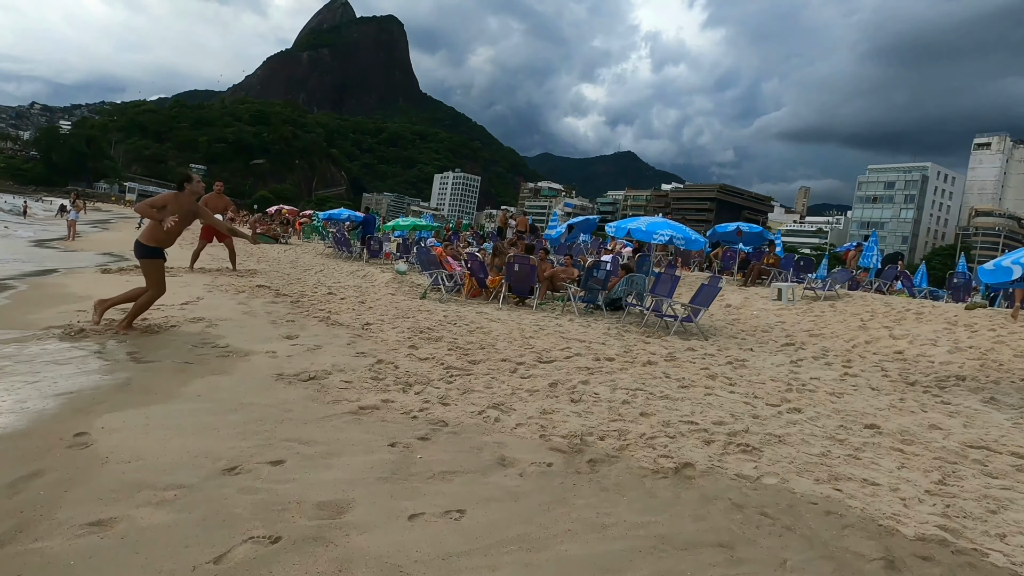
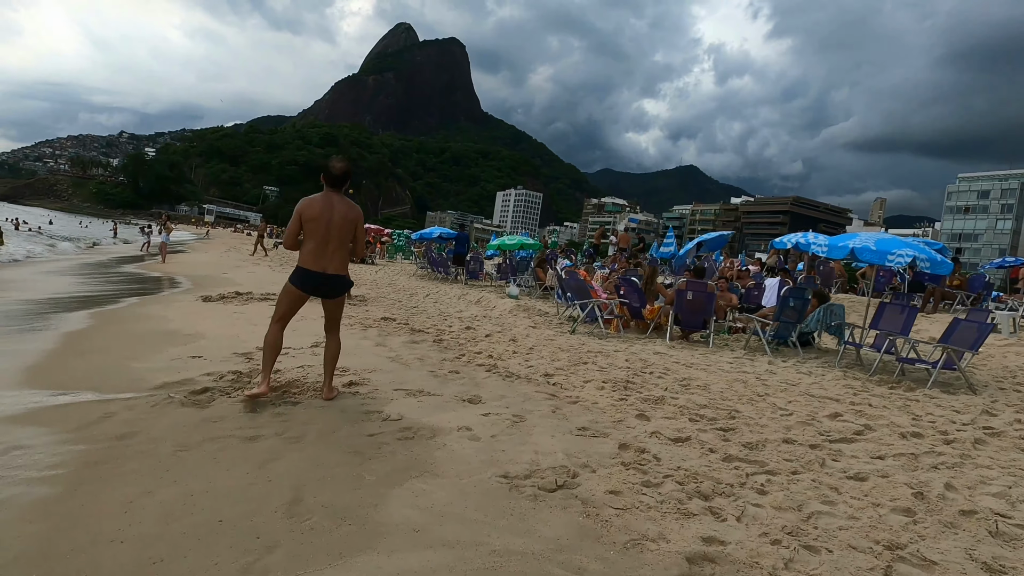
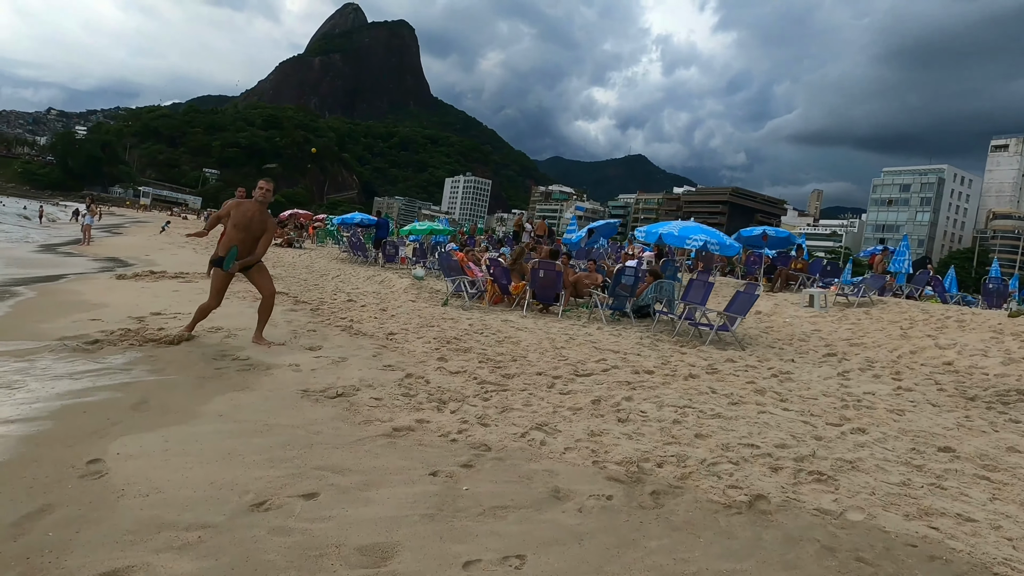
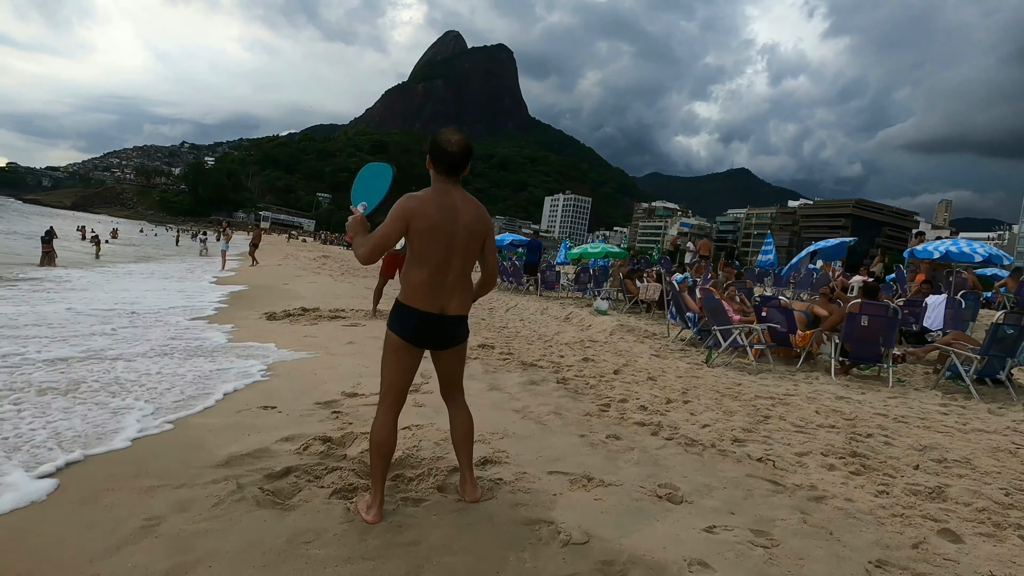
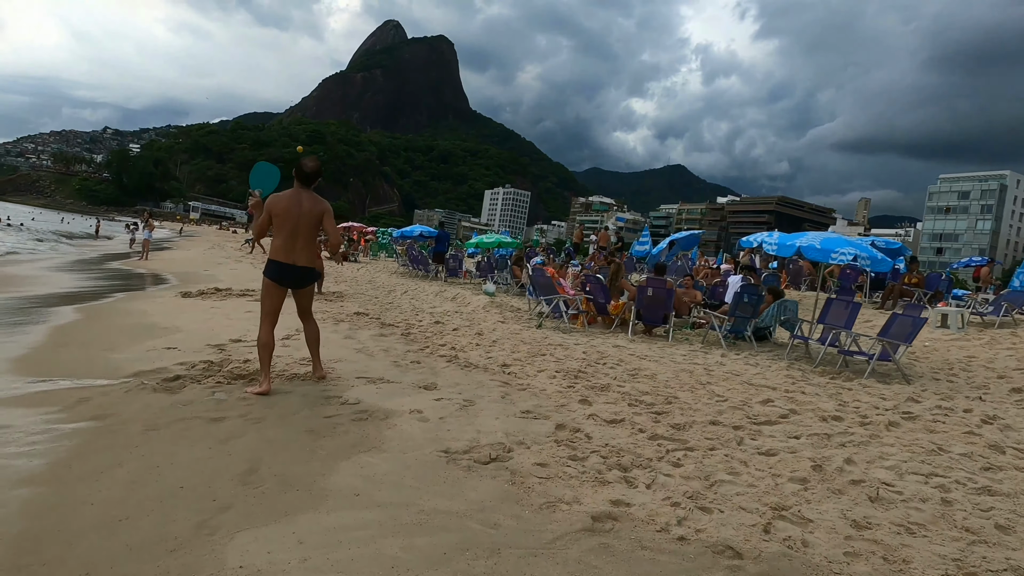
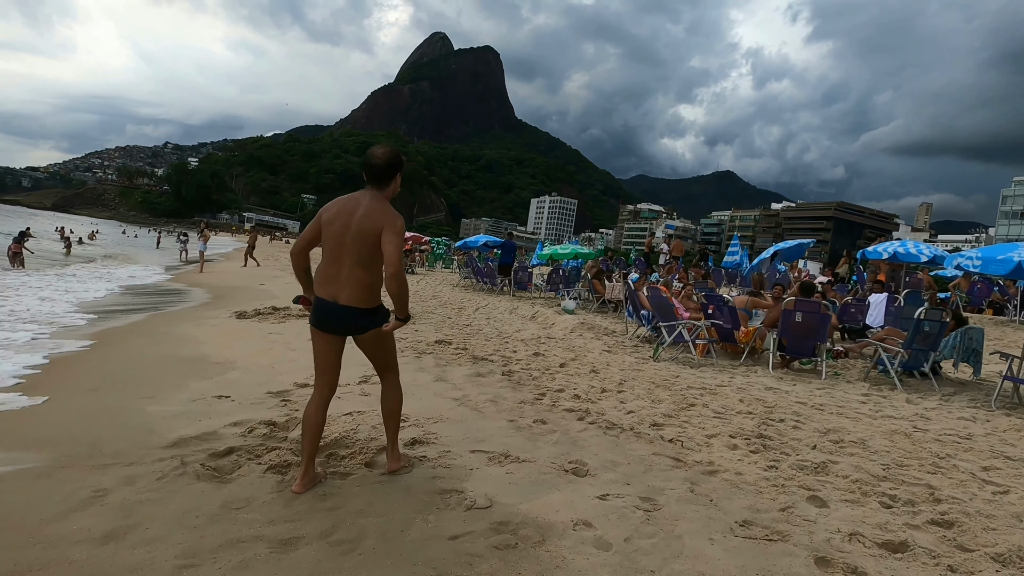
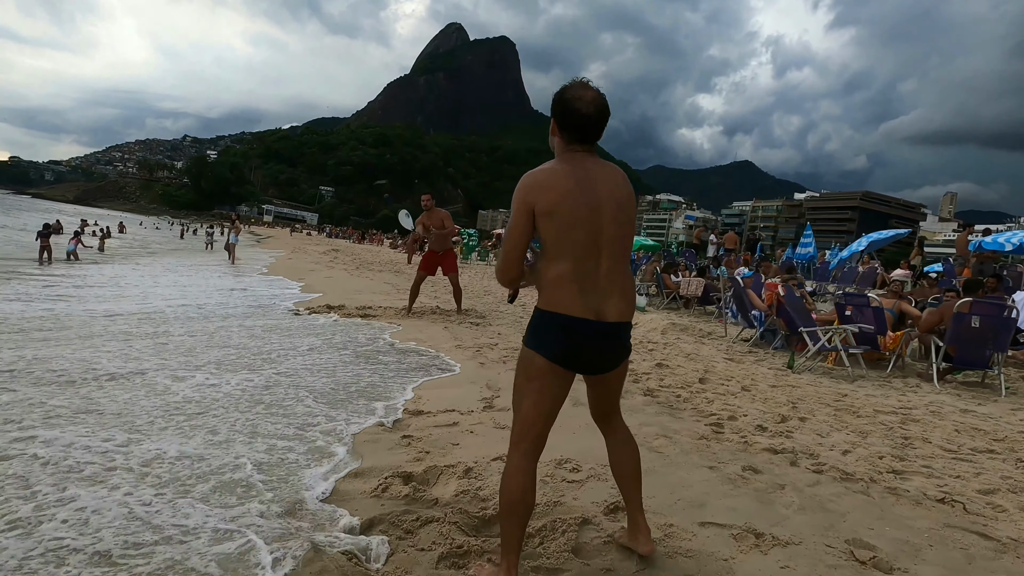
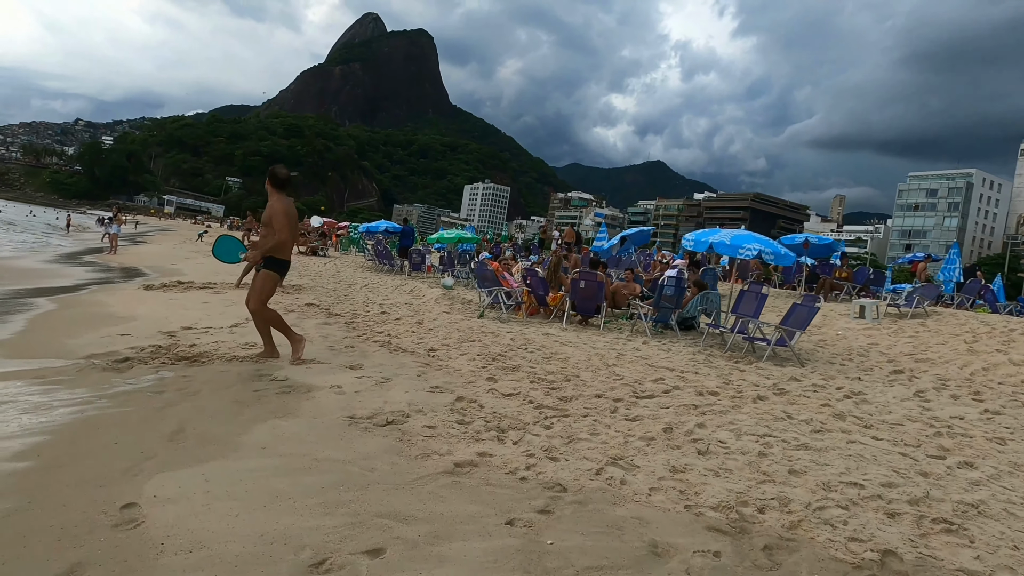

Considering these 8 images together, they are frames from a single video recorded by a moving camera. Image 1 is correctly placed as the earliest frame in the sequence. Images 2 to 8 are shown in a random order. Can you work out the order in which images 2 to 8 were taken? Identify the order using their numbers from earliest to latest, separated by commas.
3, 8, 5, 2, 6, 4, 7
